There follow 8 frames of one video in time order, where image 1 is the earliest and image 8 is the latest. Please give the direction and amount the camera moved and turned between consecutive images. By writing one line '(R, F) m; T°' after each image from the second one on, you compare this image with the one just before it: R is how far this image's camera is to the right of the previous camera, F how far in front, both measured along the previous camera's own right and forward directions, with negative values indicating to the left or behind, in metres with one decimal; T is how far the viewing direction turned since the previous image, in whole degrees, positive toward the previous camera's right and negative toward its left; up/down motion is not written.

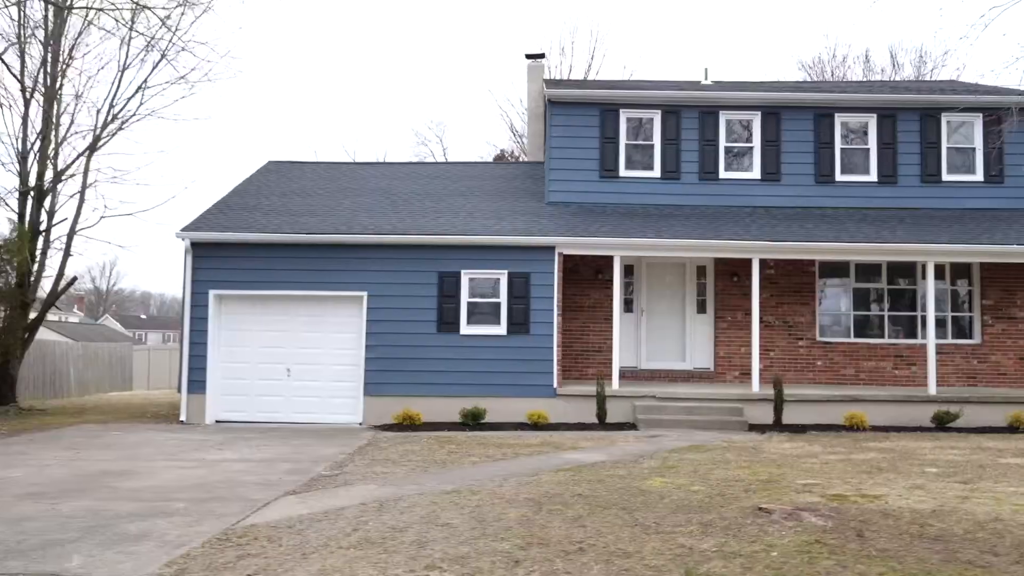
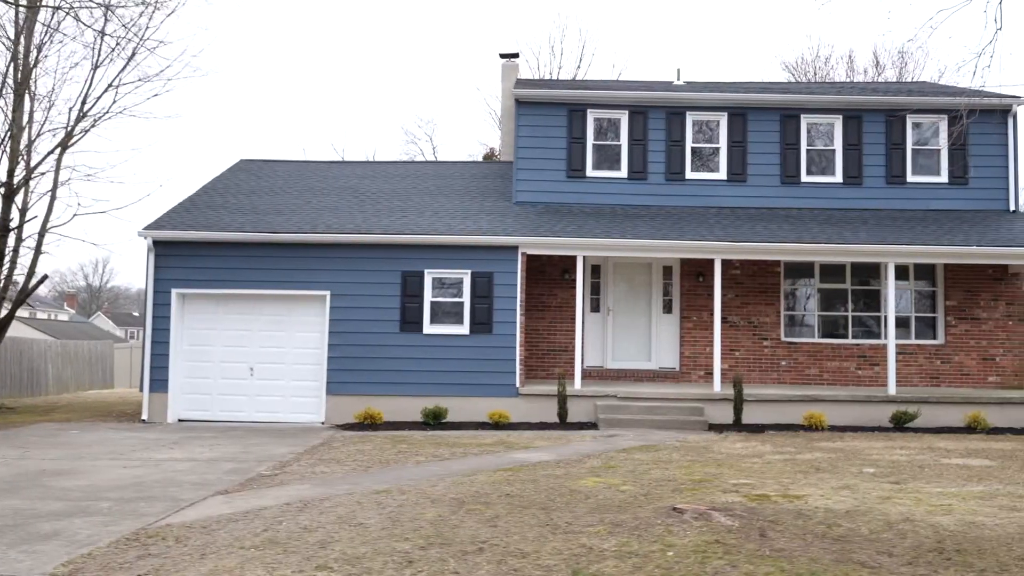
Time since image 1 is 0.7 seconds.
(+0.6, 0.0) m; 0°
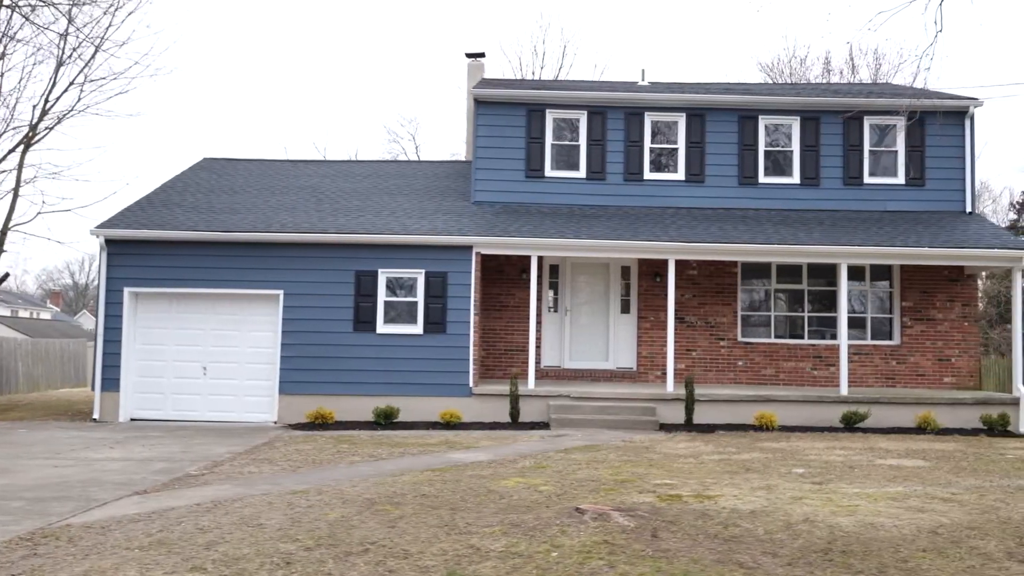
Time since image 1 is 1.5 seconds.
(+0.6, 0.0) m; +1°
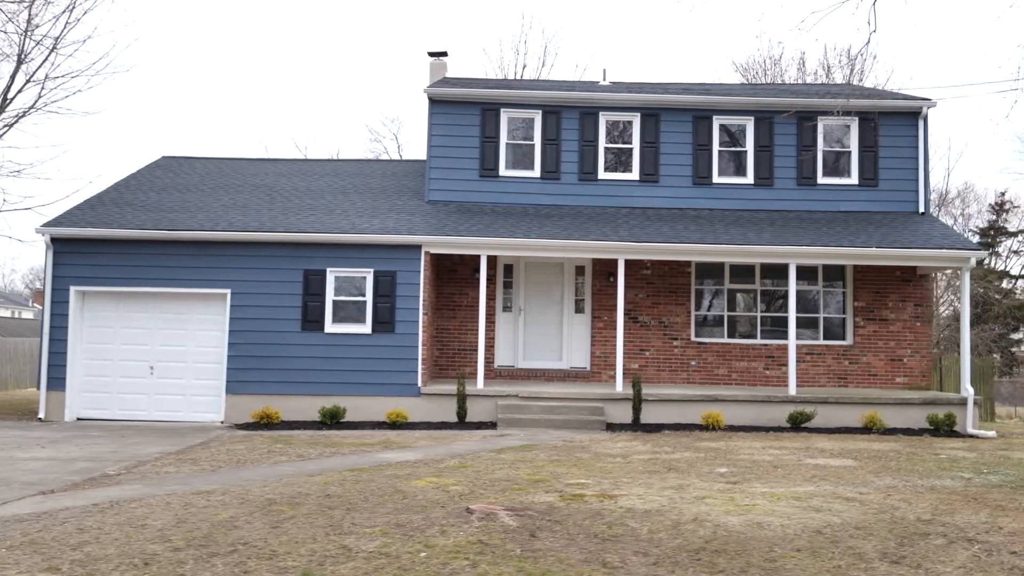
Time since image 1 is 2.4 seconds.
(+0.7, 0.0) m; +1°
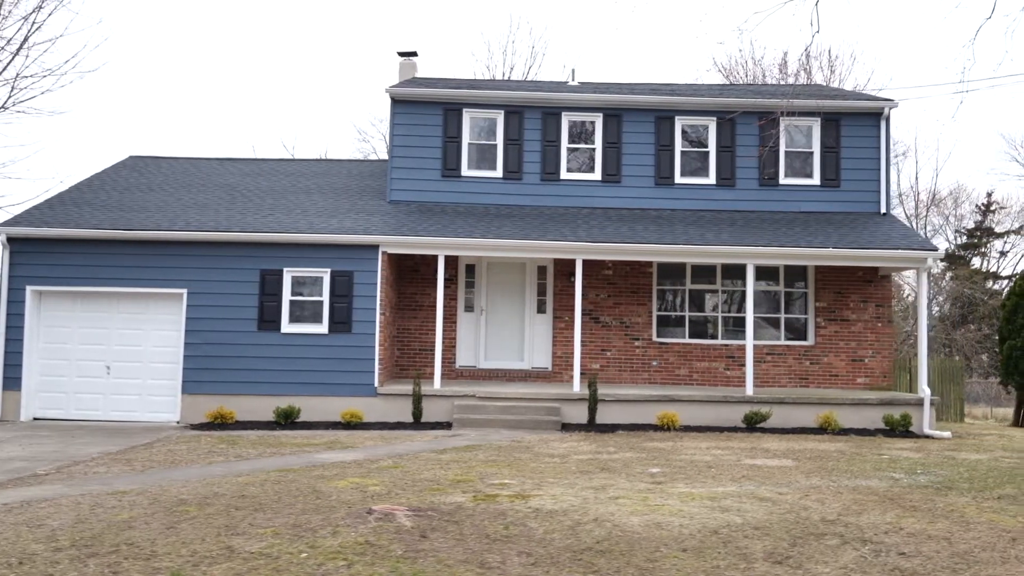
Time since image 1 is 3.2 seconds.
(+0.7, 0.0) m; 0°
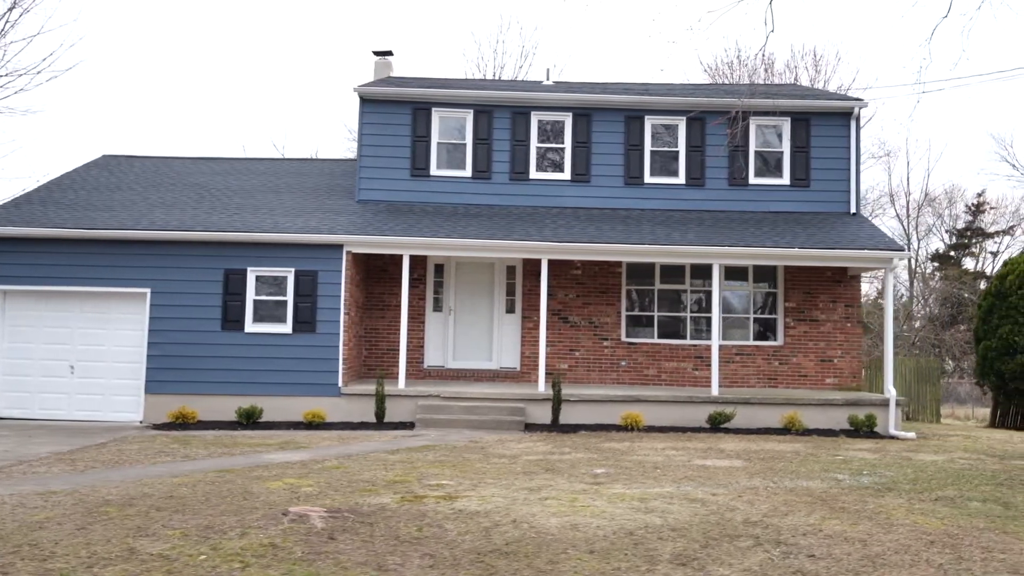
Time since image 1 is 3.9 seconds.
(+0.6, 0.0) m; 0°
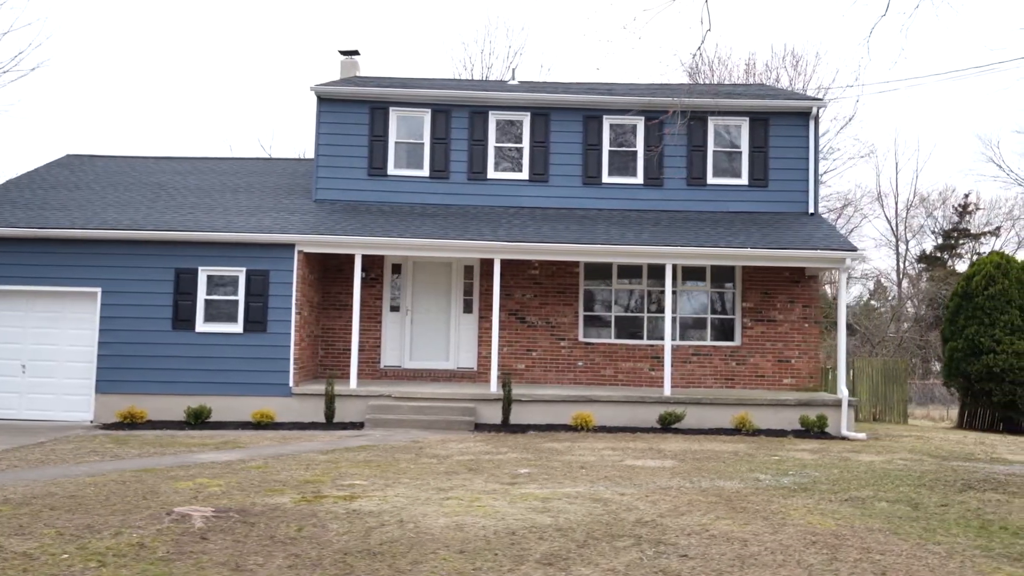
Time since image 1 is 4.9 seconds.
(+0.8, 0.0) m; 0°
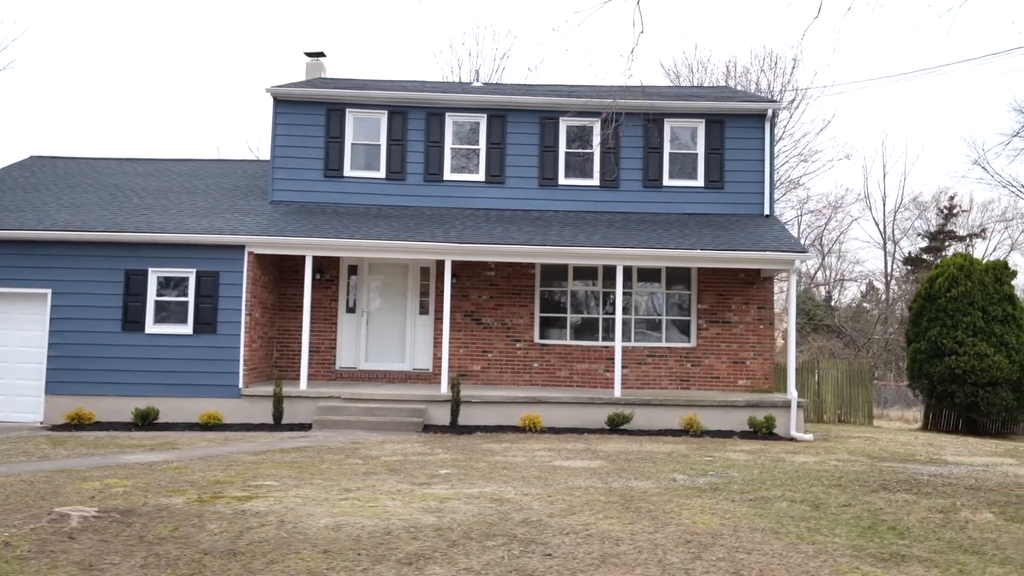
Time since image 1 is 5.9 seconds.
(+0.8, 0.0) m; 0°
